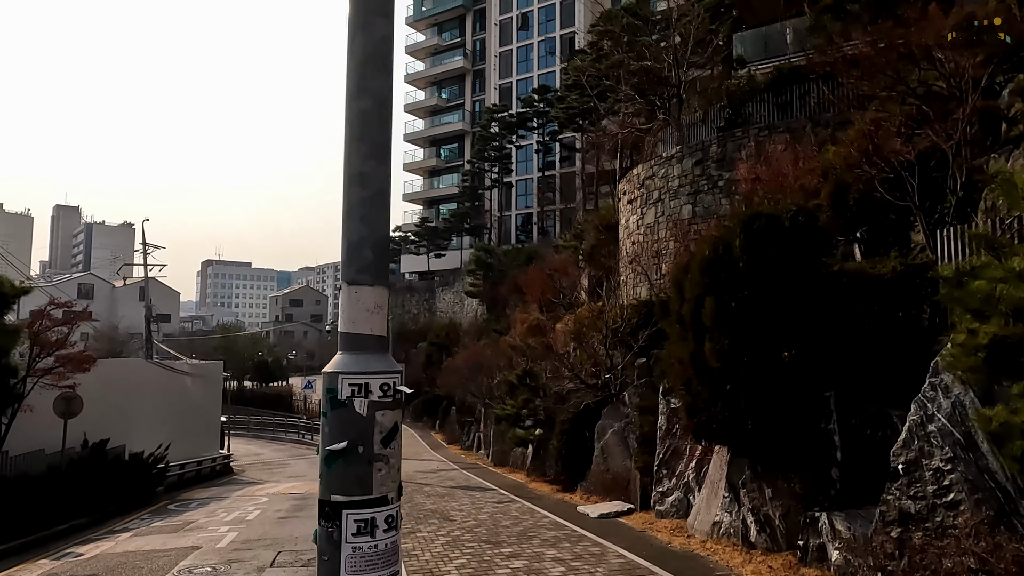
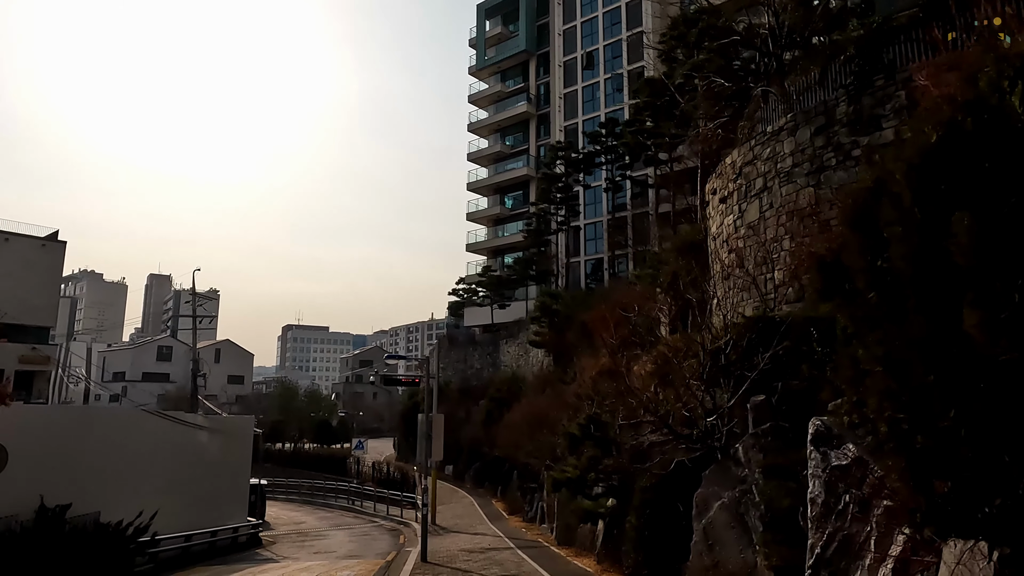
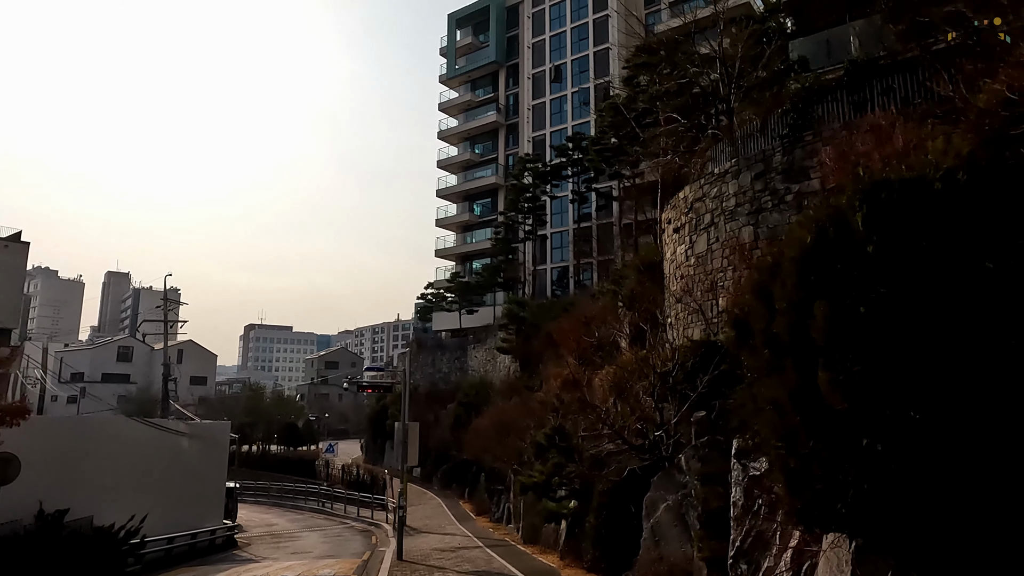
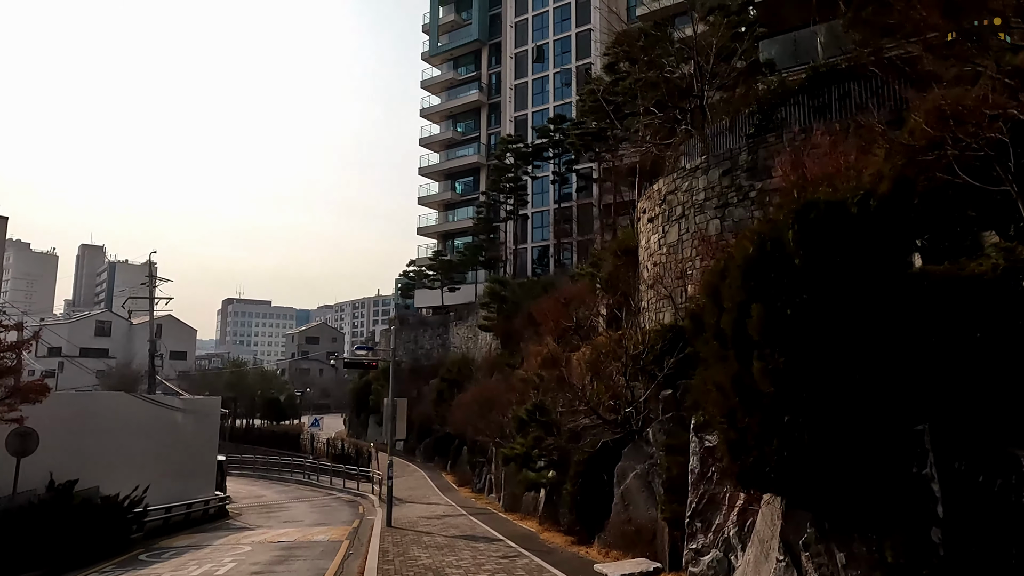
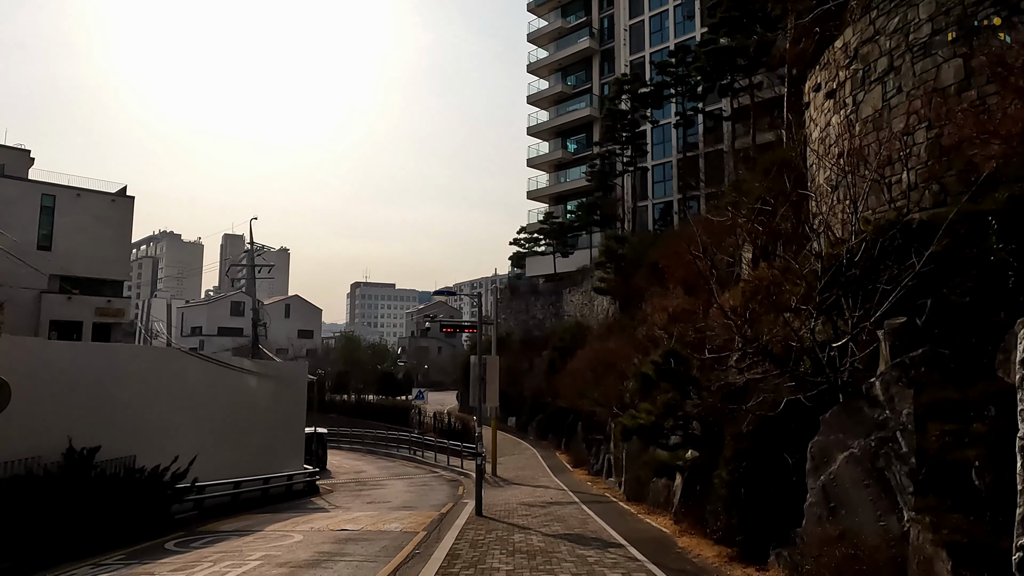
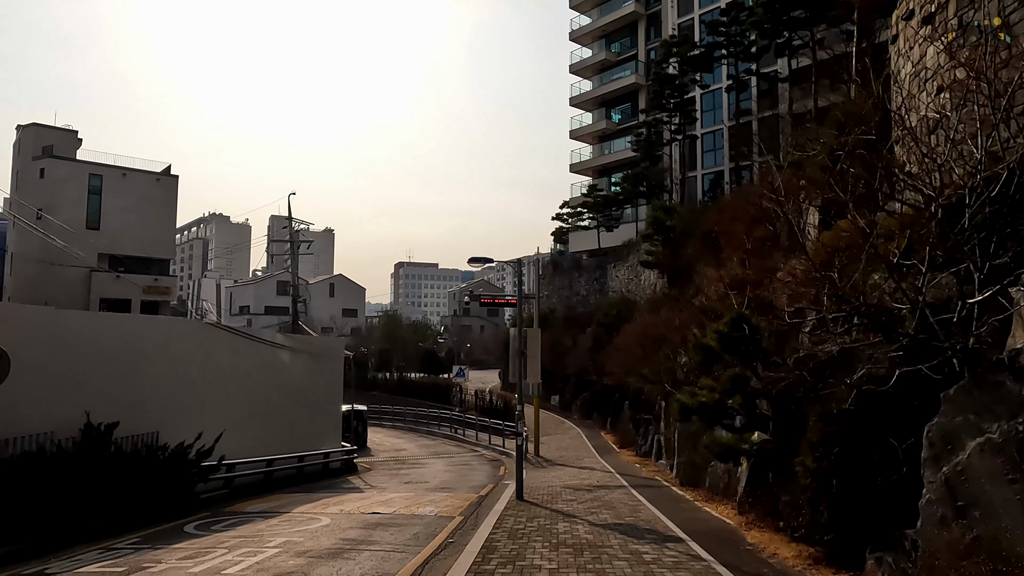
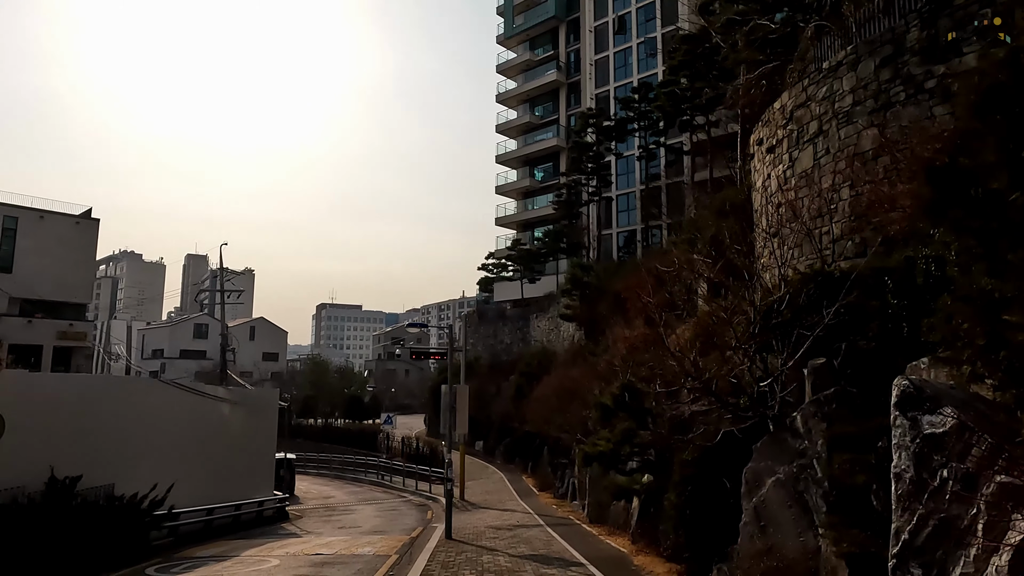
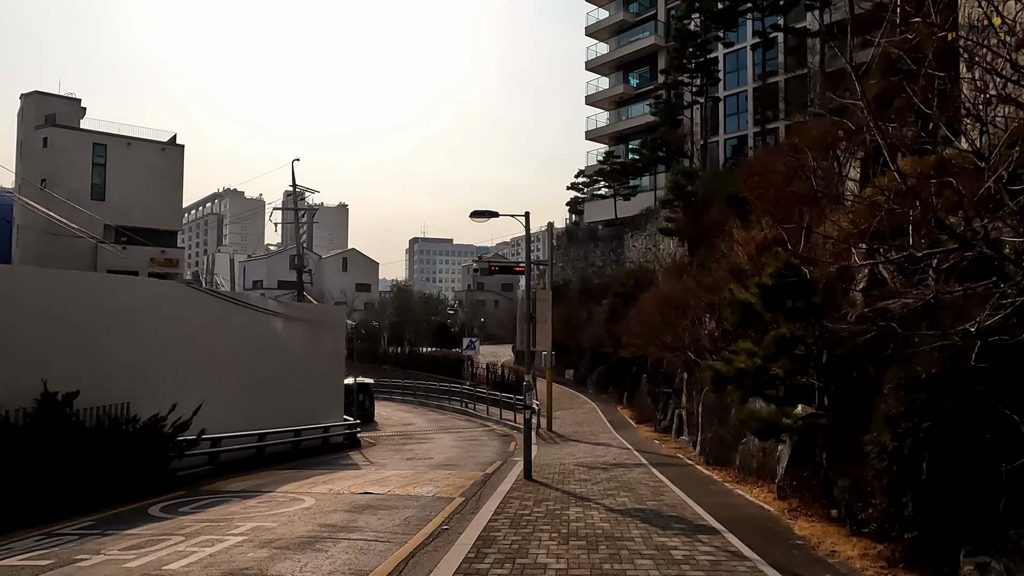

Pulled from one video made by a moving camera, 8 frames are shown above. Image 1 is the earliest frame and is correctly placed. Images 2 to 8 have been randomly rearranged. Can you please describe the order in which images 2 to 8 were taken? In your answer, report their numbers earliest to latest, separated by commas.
4, 3, 2, 7, 5, 6, 8
